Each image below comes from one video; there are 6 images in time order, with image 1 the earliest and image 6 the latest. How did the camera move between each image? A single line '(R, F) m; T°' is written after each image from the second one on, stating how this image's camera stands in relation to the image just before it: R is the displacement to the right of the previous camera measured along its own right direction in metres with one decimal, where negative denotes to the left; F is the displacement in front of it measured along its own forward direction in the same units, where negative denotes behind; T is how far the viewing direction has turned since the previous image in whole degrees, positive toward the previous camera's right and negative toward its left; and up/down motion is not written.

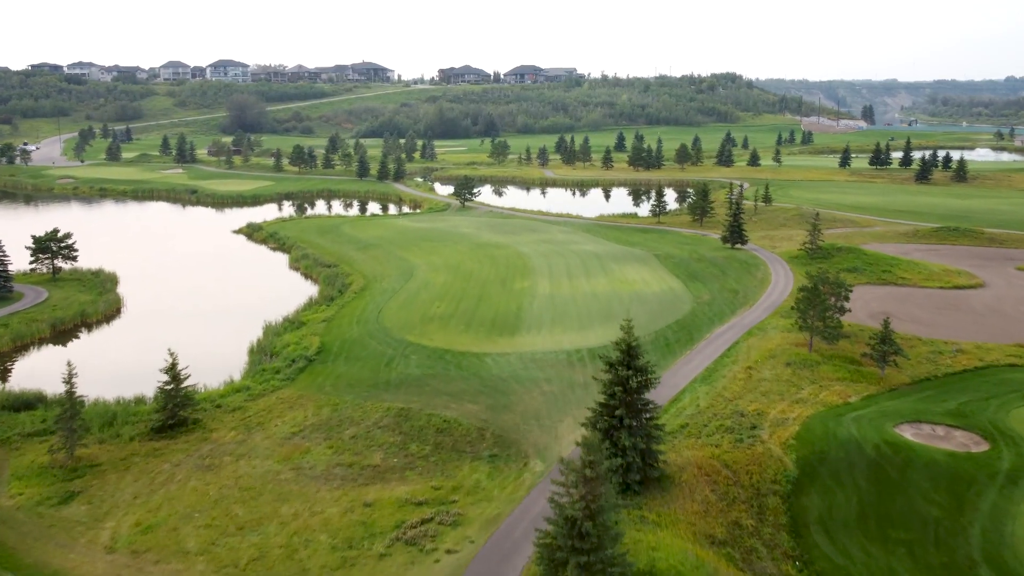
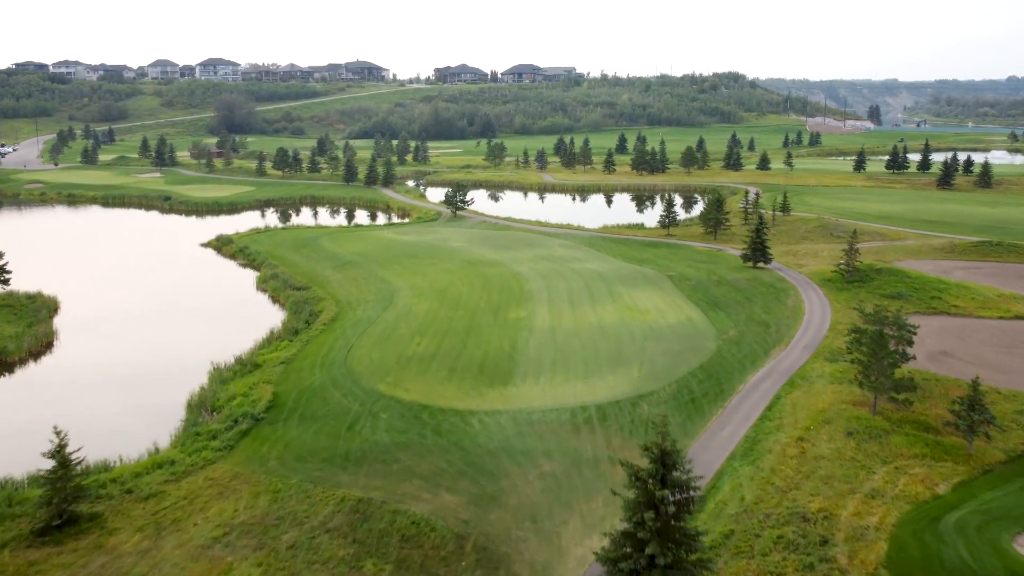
(+0.2, +5.5) m; 0°
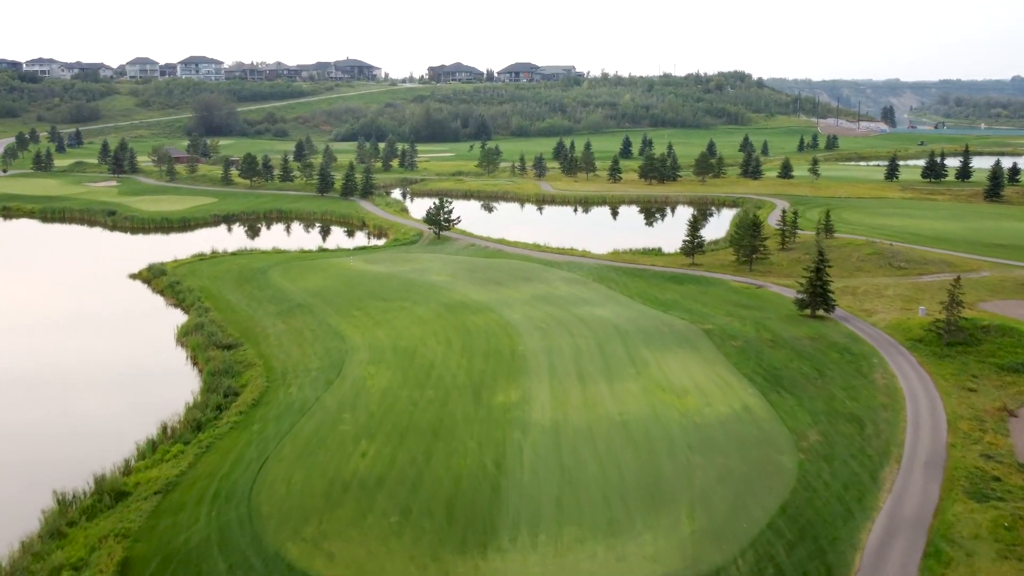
(+0.3, +9.6) m; 0°
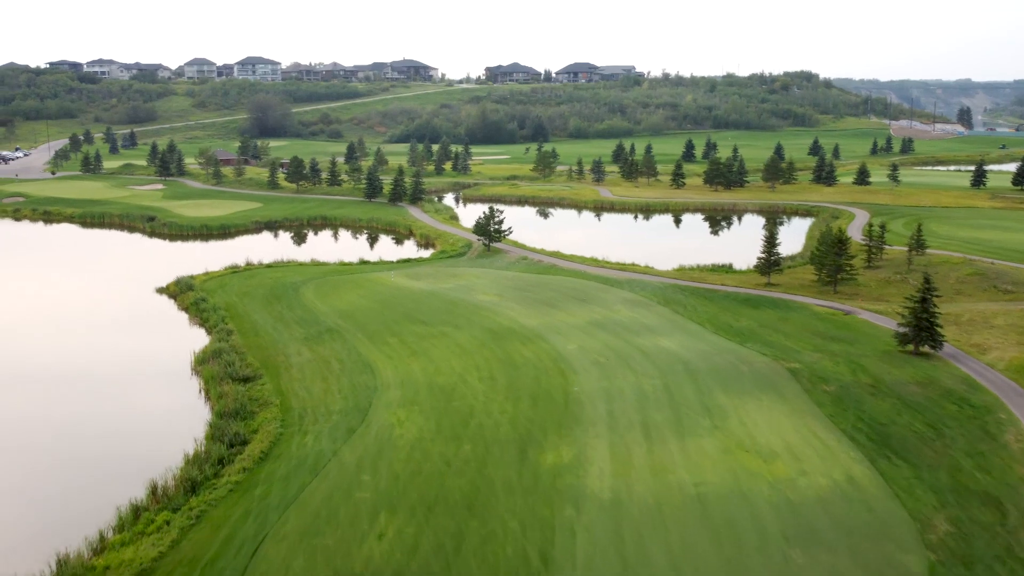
(+0.1, +4.2) m; -3°
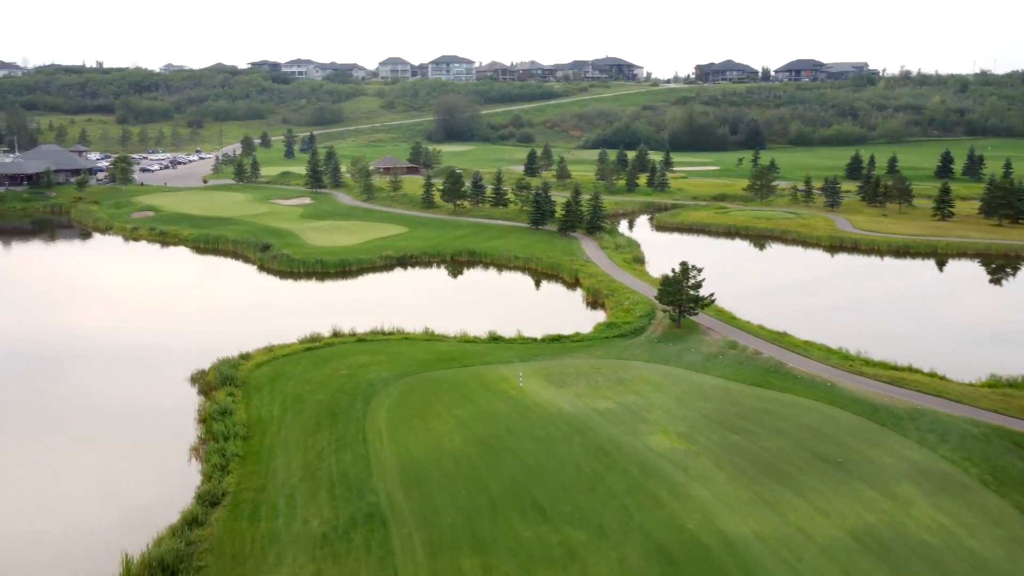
(0.0, +15.9) m; -12°
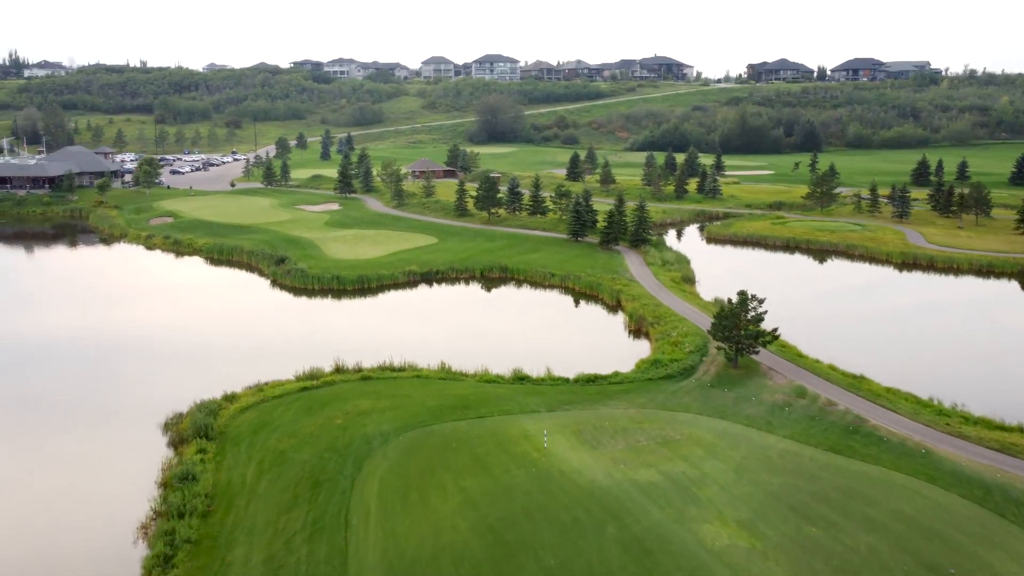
(+0.5, +4.7) m; -3°
